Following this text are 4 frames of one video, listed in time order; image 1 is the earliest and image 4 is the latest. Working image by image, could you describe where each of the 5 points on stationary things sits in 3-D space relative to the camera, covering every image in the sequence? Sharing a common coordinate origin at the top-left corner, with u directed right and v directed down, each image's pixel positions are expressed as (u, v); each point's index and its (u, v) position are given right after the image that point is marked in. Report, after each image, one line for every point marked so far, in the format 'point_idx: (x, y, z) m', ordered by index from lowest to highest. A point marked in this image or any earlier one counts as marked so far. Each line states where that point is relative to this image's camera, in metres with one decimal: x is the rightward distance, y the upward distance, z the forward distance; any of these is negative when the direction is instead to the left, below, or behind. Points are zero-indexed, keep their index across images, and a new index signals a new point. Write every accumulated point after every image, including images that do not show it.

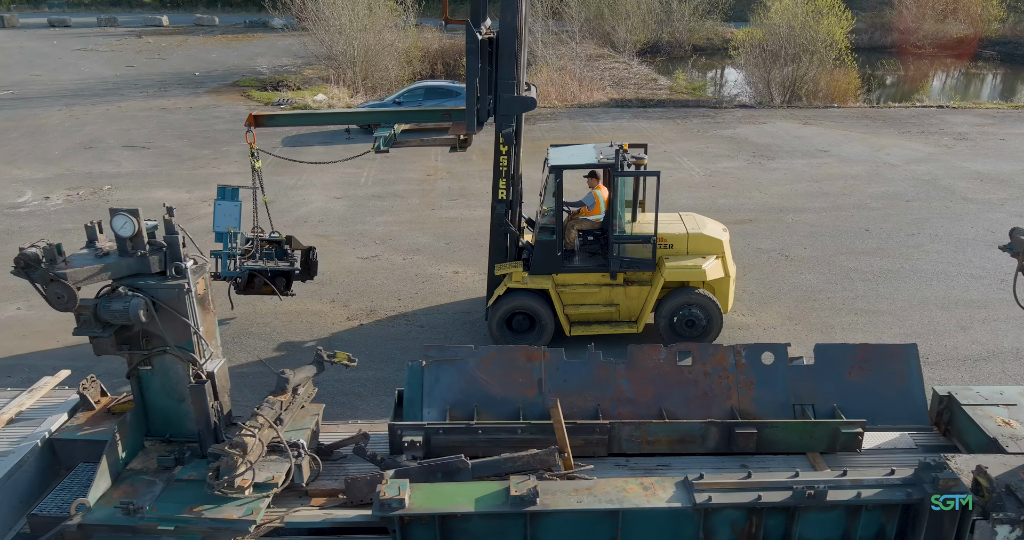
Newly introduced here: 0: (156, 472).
0: (-2.3, -1.3, +4.9) m
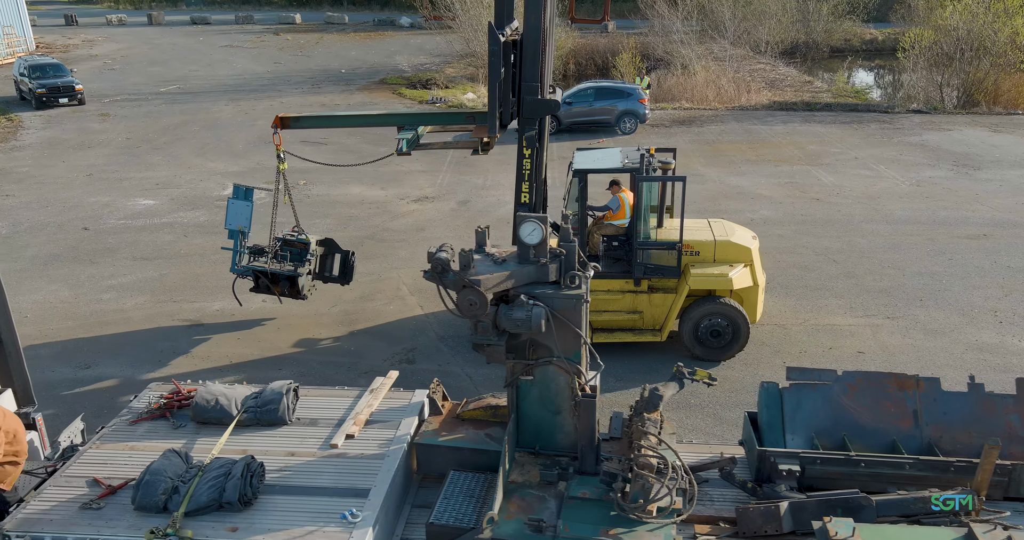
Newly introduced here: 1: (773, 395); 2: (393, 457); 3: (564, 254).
0: (+0.2, -1.3, +4.8) m
1: (+1.8, -0.9, +5.4) m
2: (-0.8, -1.2, +5.1) m
3: (+0.3, +0.1, +4.8) m
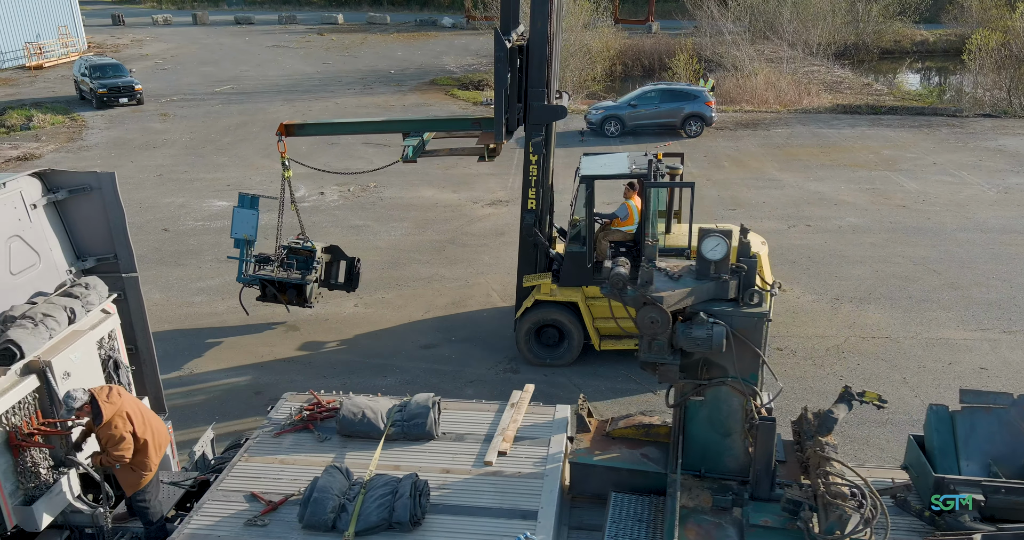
0: (+1.2, -1.4, +4.6) m
1: (+2.9, -1.0, +5.2) m
2: (+0.3, -1.3, +4.9) m
3: (+1.3, 0.0, +4.6) m
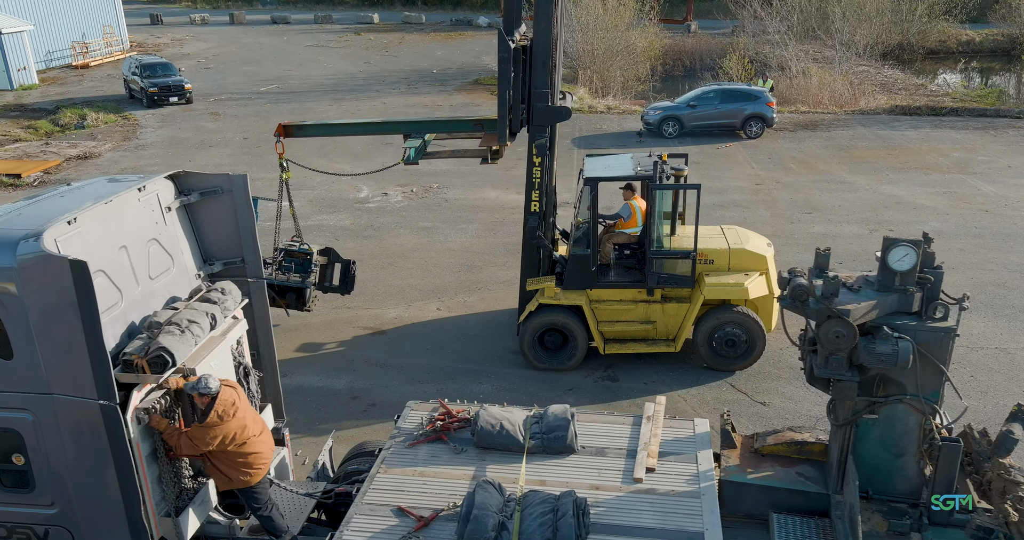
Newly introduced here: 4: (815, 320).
0: (+2.1, -1.5, +4.4) m
1: (+3.8, -1.1, +4.9) m
2: (+1.2, -1.4, +4.7) m
3: (+2.3, -0.1, +4.3) m
4: (+1.6, -0.3, +4.1) m
